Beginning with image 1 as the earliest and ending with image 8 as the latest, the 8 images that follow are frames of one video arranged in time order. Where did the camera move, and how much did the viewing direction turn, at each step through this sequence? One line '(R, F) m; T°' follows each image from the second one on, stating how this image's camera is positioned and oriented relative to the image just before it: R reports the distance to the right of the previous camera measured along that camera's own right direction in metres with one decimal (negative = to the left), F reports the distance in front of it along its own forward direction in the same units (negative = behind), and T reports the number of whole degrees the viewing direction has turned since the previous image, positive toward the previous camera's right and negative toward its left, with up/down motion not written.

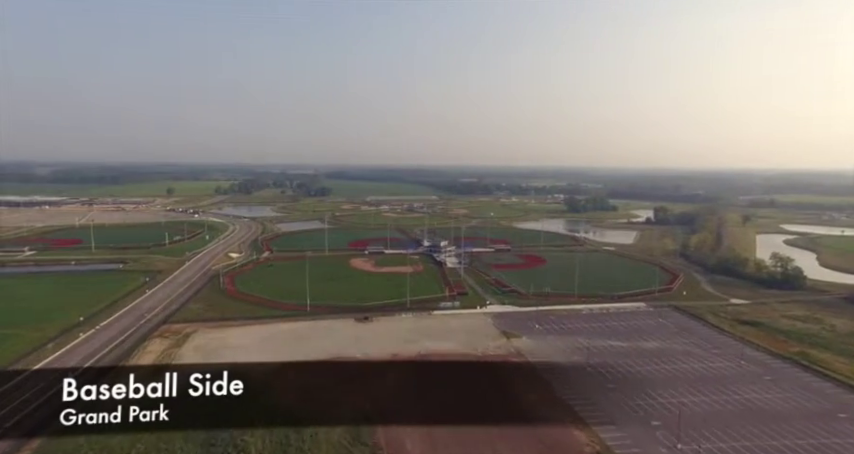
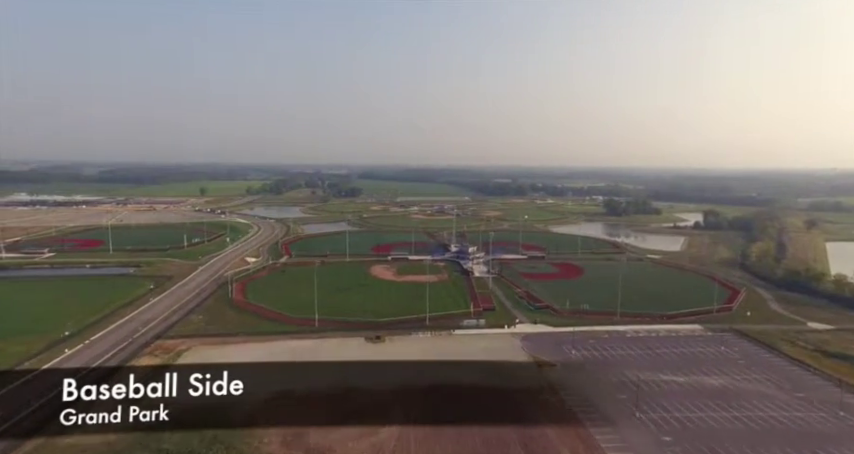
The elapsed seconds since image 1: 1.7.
(+0.7, +3.6) m; -4°
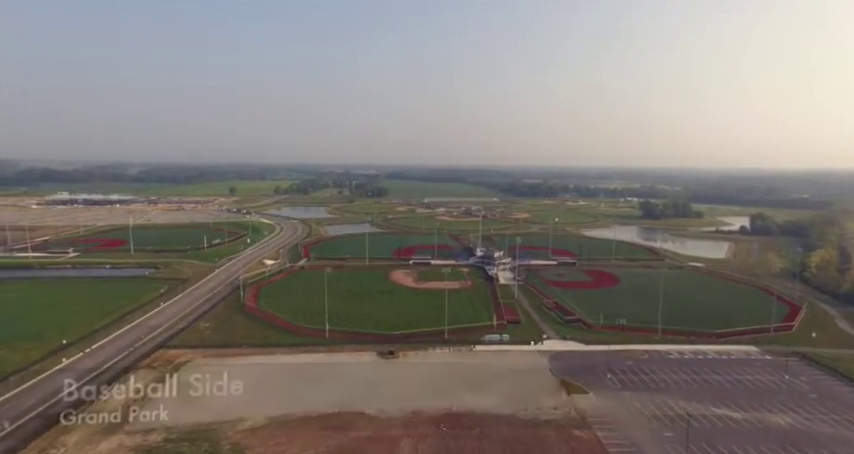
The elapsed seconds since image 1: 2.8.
(+0.5, +2.4) m; -3°
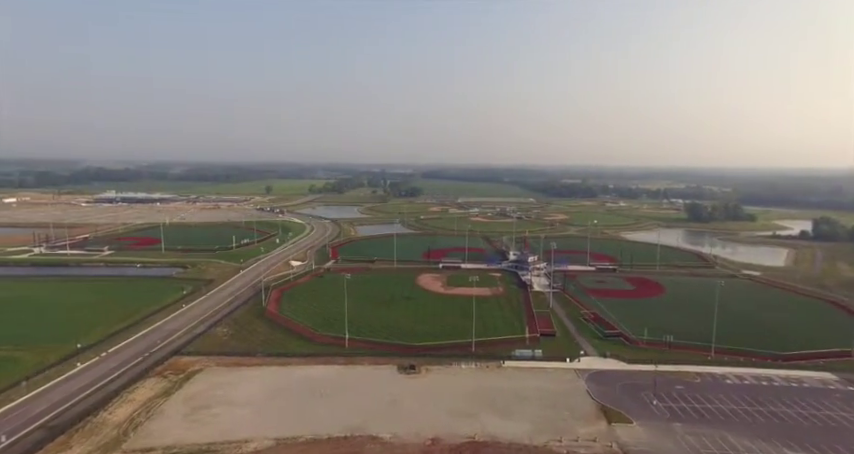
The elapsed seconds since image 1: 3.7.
(+0.4, +1.9) m; -4°
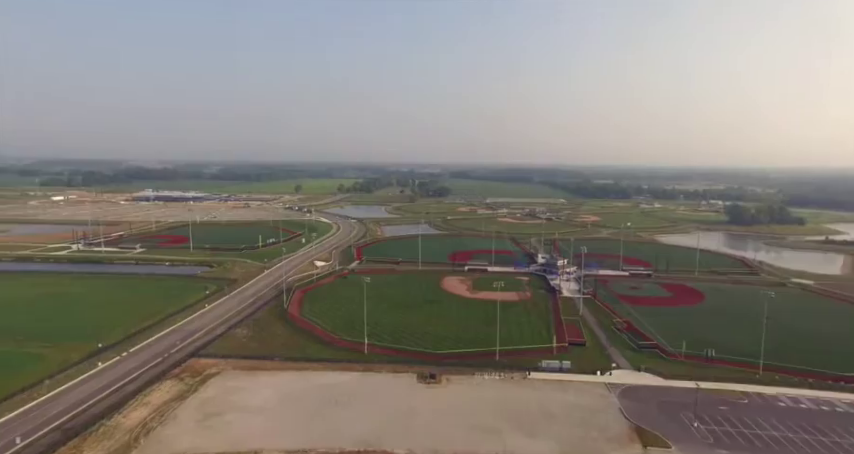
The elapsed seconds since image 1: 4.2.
(+0.3, +1.1) m; -3°
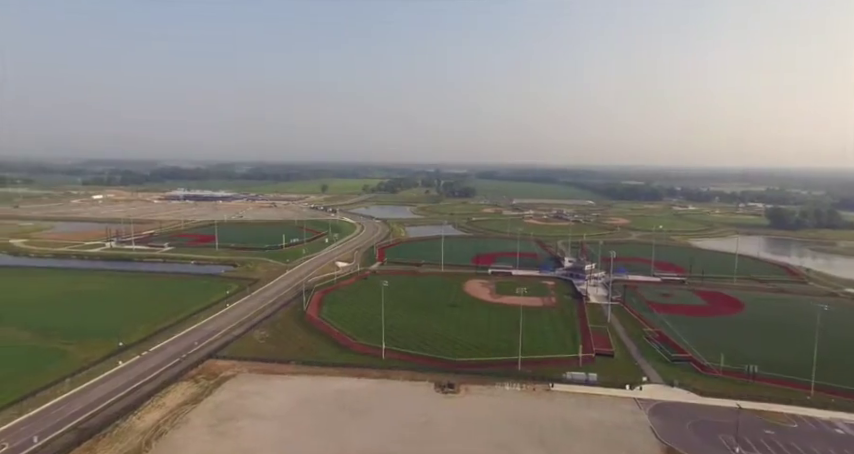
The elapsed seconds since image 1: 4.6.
(+0.2, +0.8) m; -3°
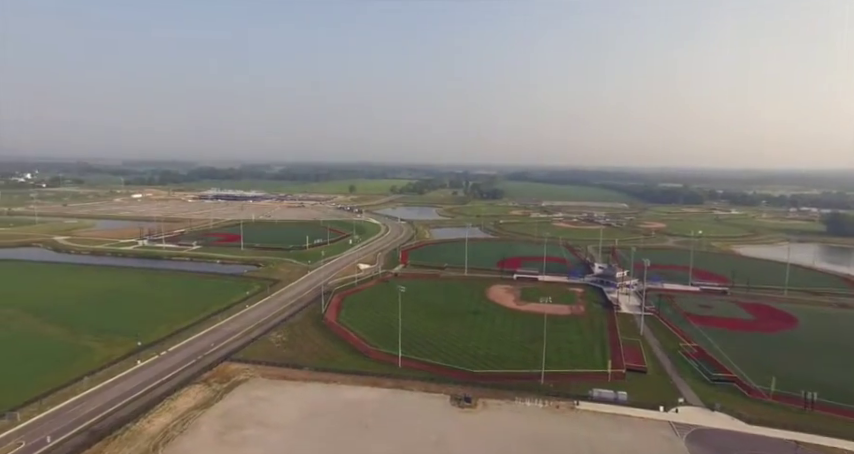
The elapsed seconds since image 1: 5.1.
(+0.4, +1.2) m; -3°
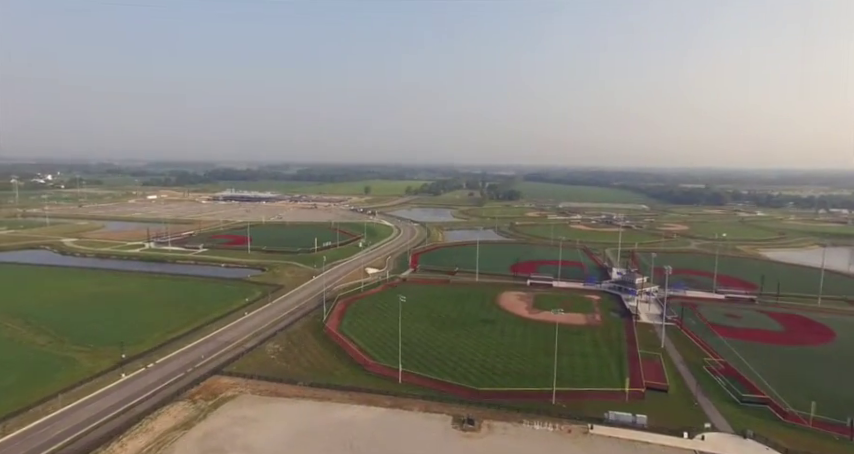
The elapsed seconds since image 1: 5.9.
(+0.6, +1.6) m; -2°
